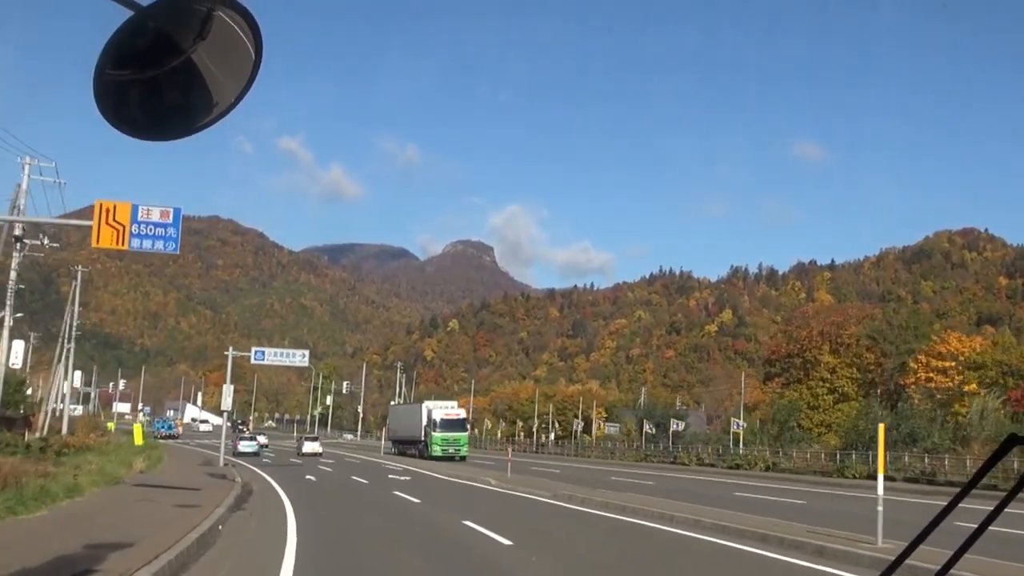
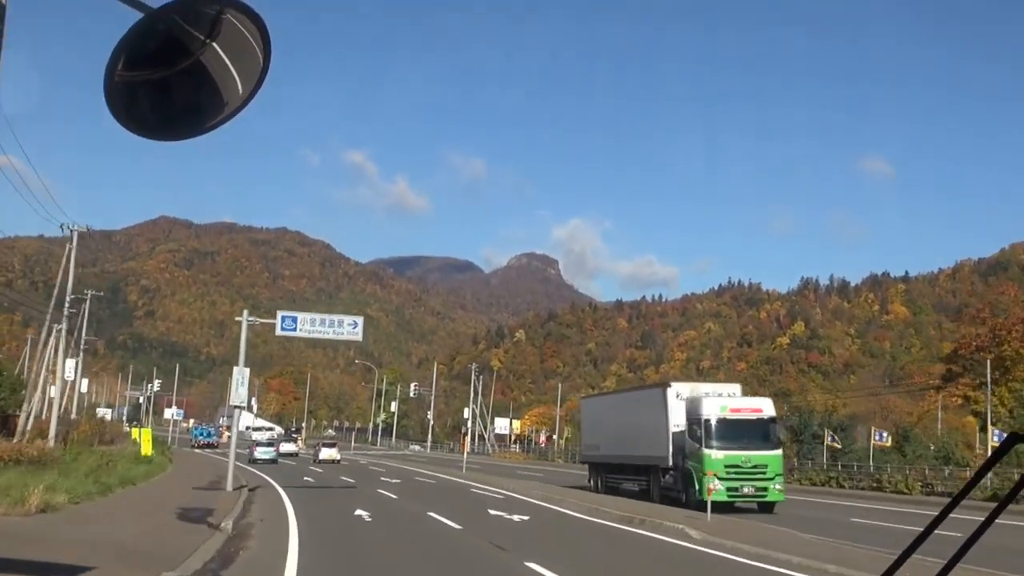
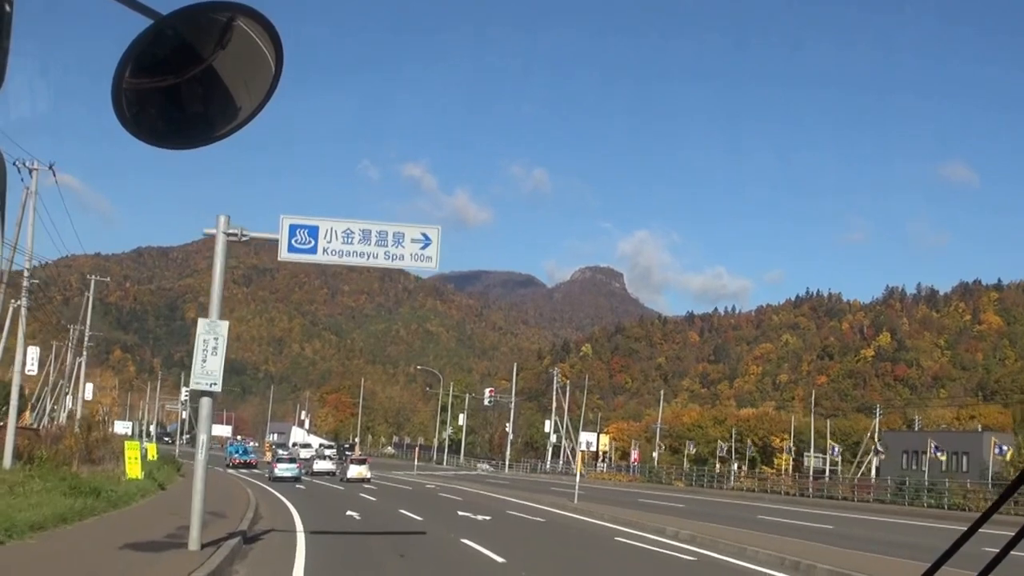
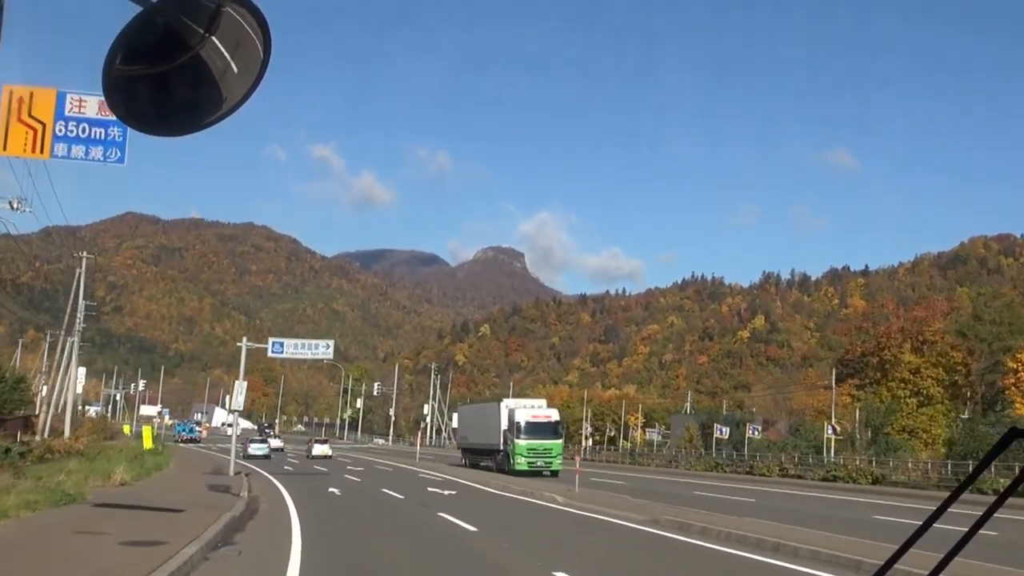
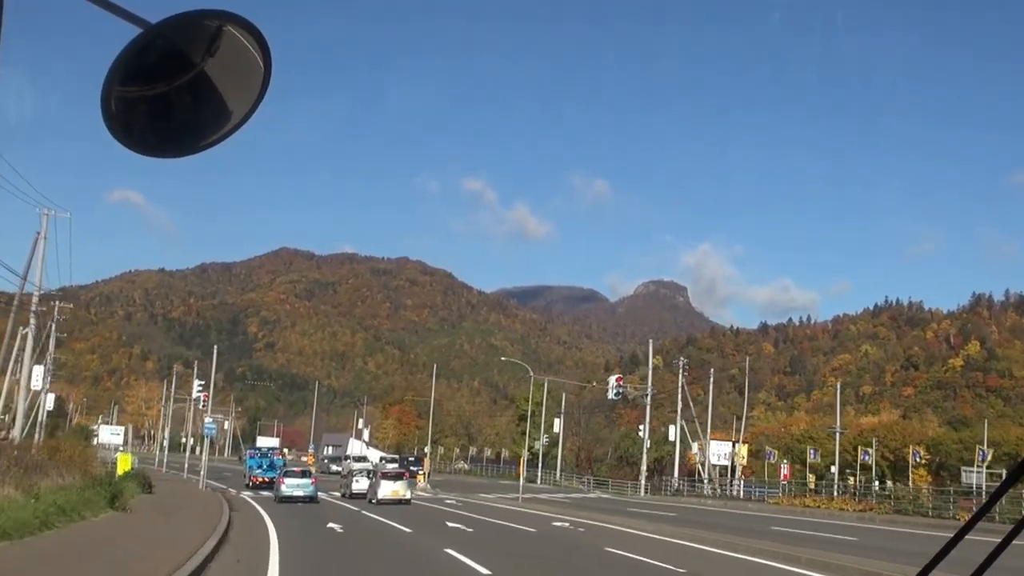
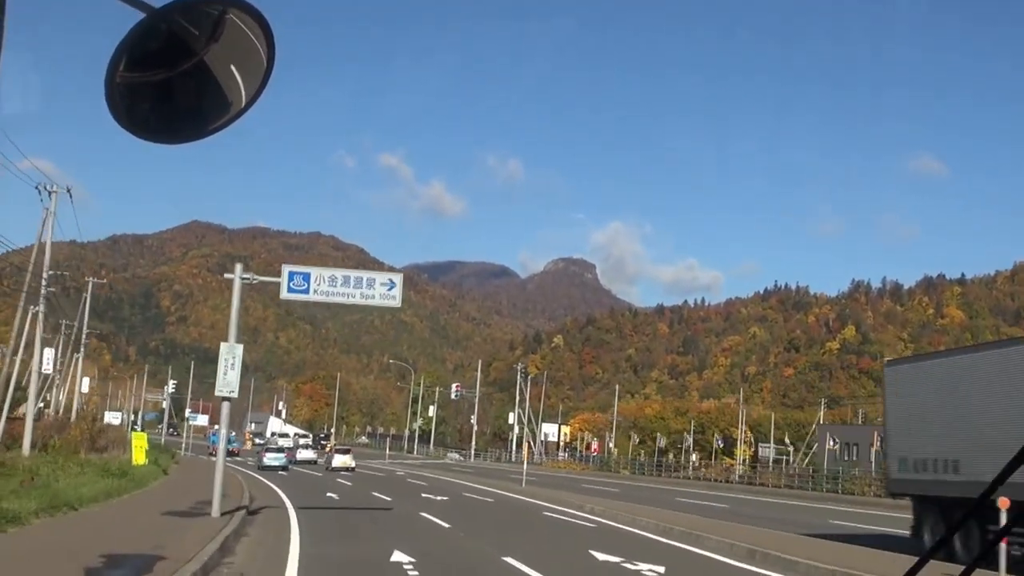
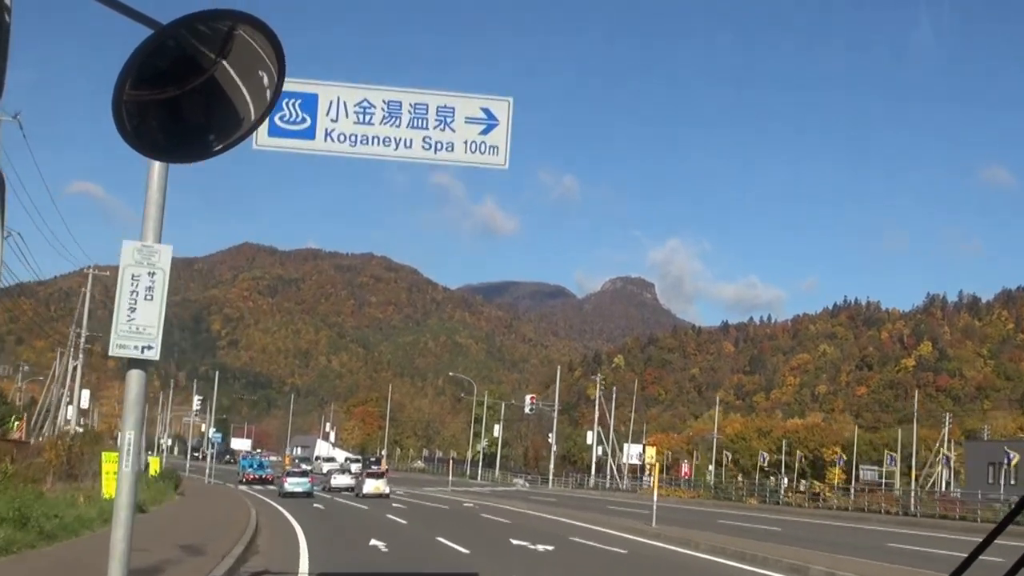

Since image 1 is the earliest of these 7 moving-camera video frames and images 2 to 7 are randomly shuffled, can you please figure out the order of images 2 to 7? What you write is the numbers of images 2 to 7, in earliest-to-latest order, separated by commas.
4, 2, 6, 3, 7, 5
